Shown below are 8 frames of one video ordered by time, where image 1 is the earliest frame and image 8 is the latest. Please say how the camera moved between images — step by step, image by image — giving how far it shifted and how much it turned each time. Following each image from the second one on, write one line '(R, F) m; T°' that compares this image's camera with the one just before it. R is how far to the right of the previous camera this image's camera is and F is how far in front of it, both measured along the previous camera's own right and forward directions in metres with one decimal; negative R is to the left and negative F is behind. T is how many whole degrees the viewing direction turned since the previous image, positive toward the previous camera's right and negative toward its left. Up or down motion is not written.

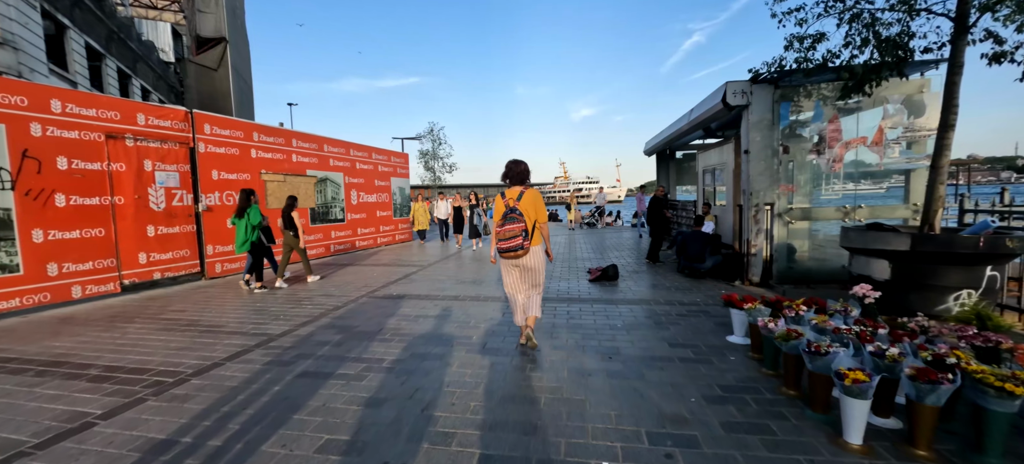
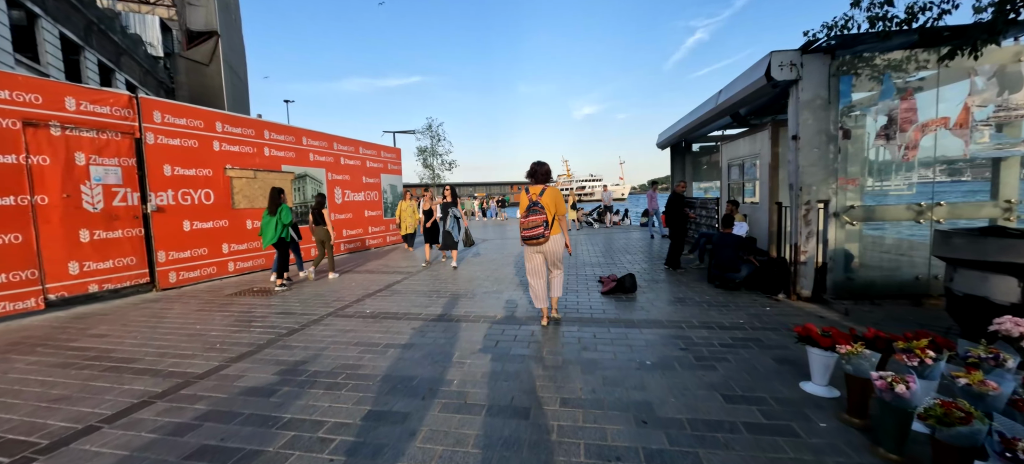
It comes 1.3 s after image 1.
(+0.1, +1.1) m; 0°
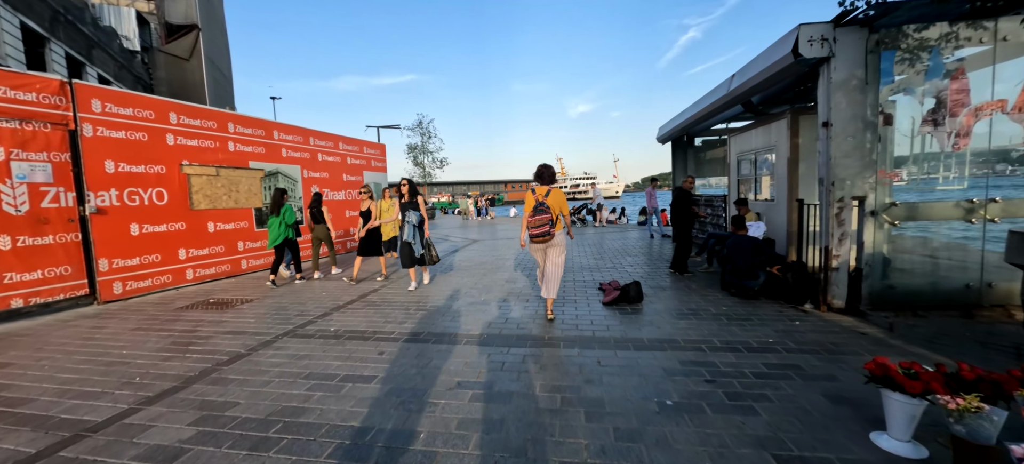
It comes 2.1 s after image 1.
(+0.1, +0.7) m; +1°
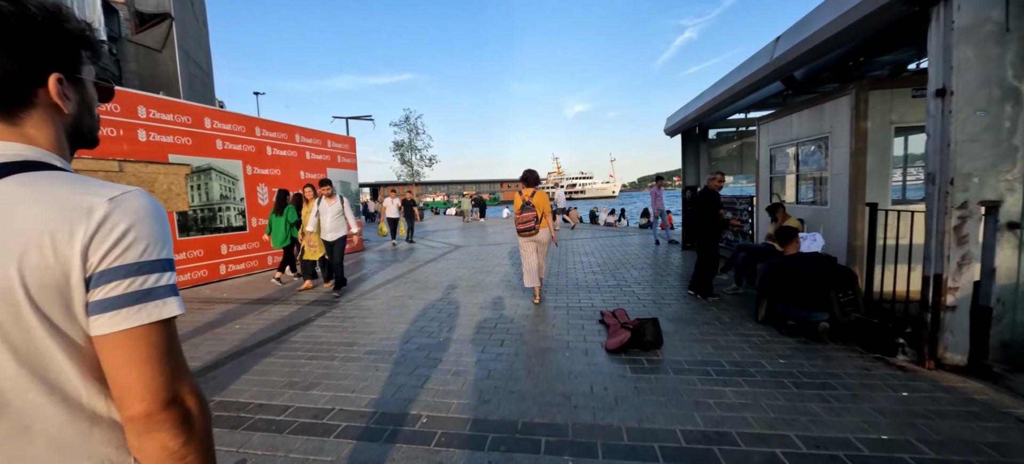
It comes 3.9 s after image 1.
(+0.3, +1.5) m; 0°
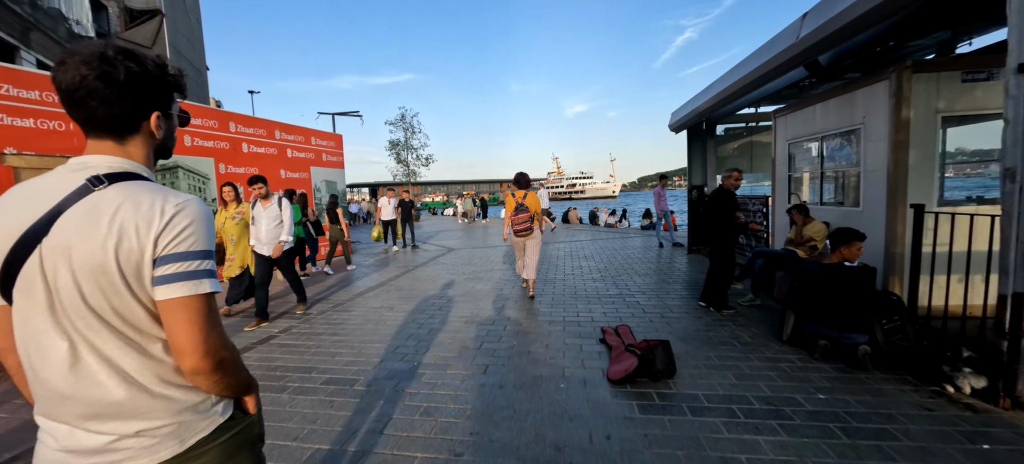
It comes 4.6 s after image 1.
(+0.1, +0.6) m; 0°
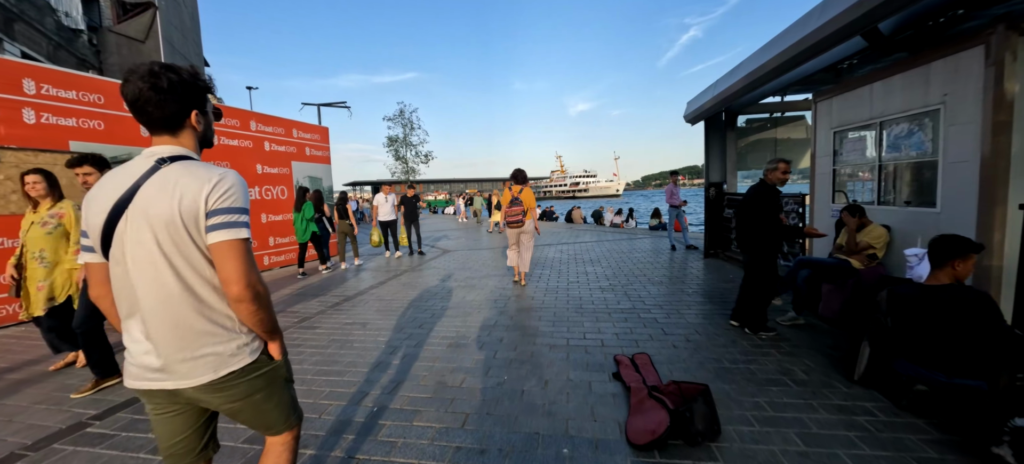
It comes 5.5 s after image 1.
(+0.1, +0.8) m; 0°
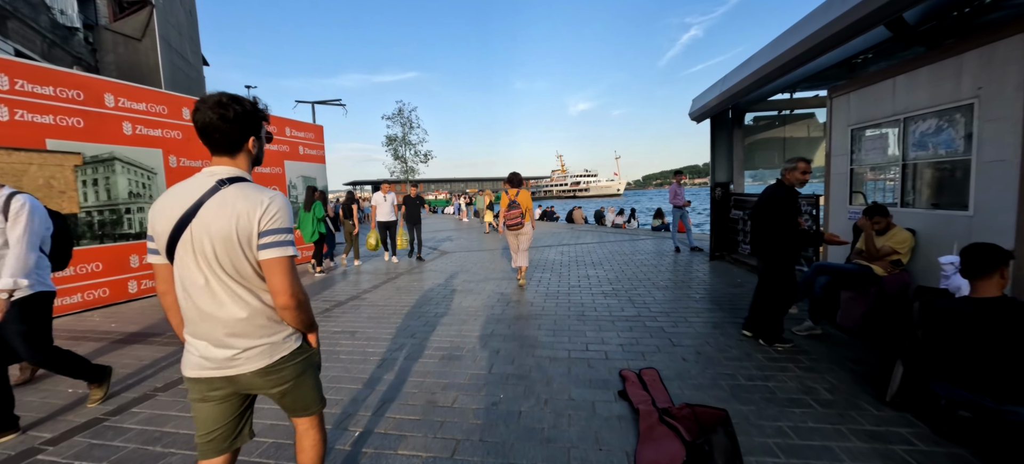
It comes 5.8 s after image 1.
(0.0, +0.3) m; 0°
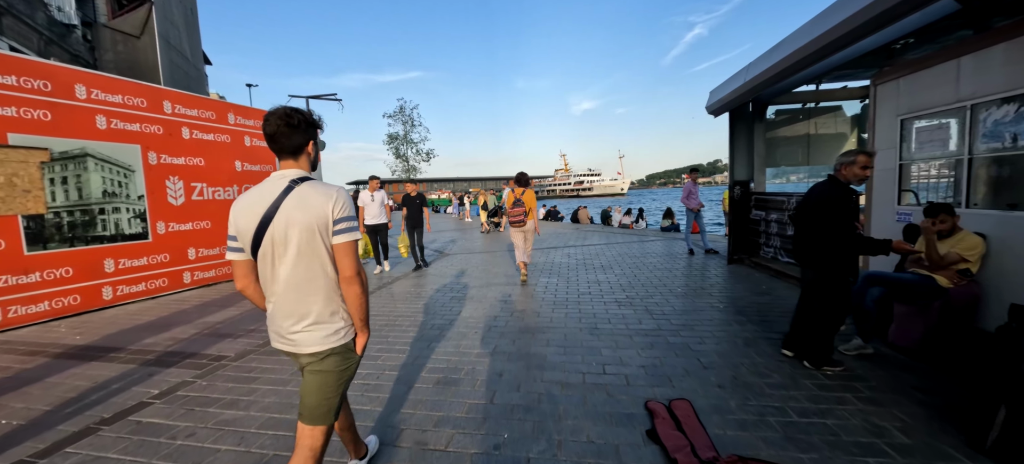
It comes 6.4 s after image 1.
(0.0, +0.5) m; 0°
